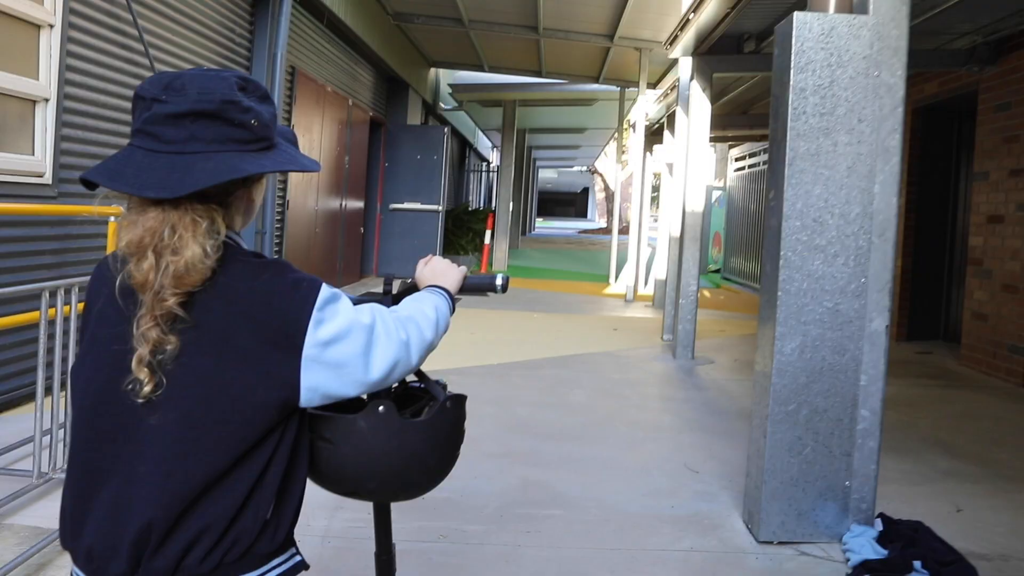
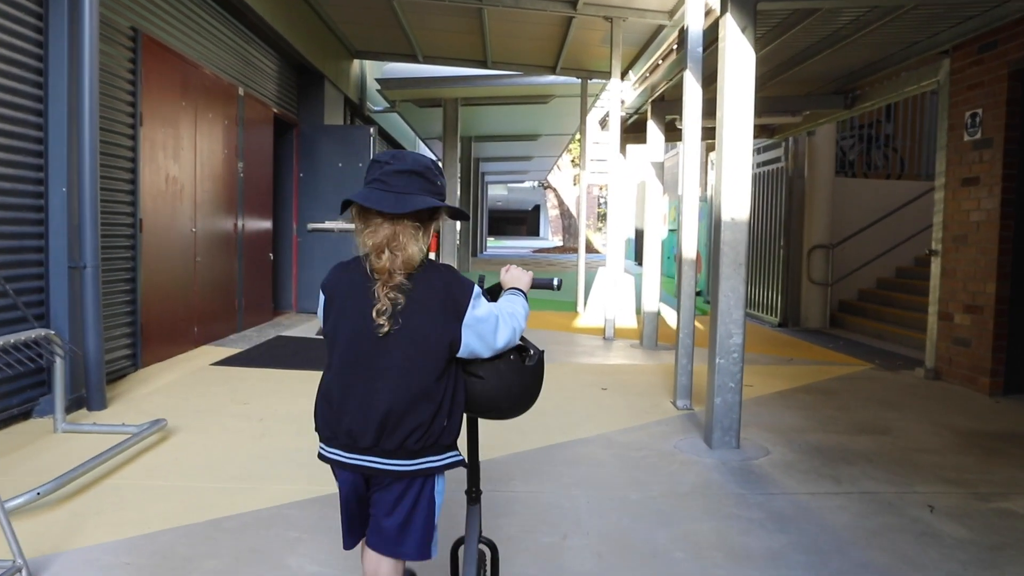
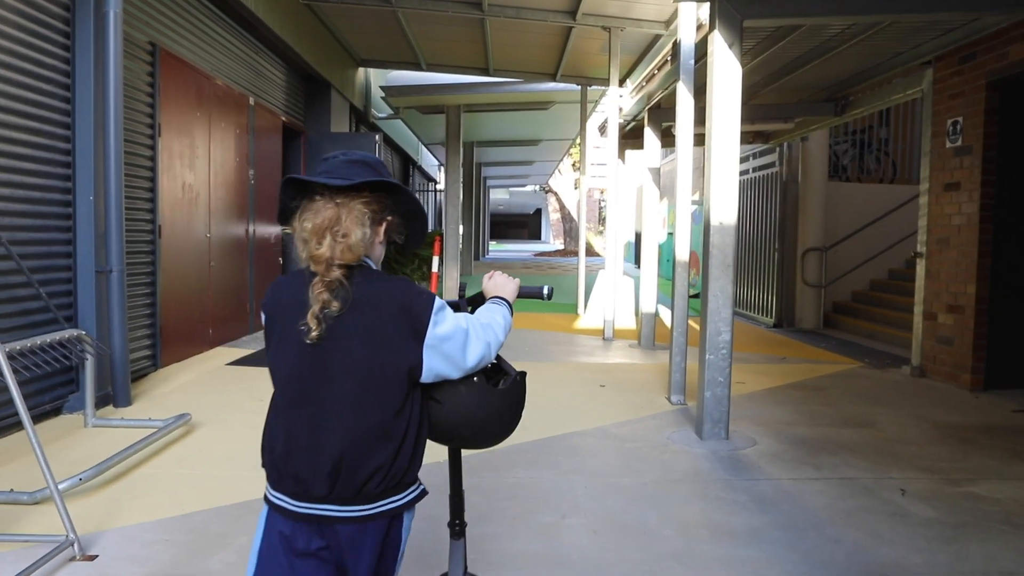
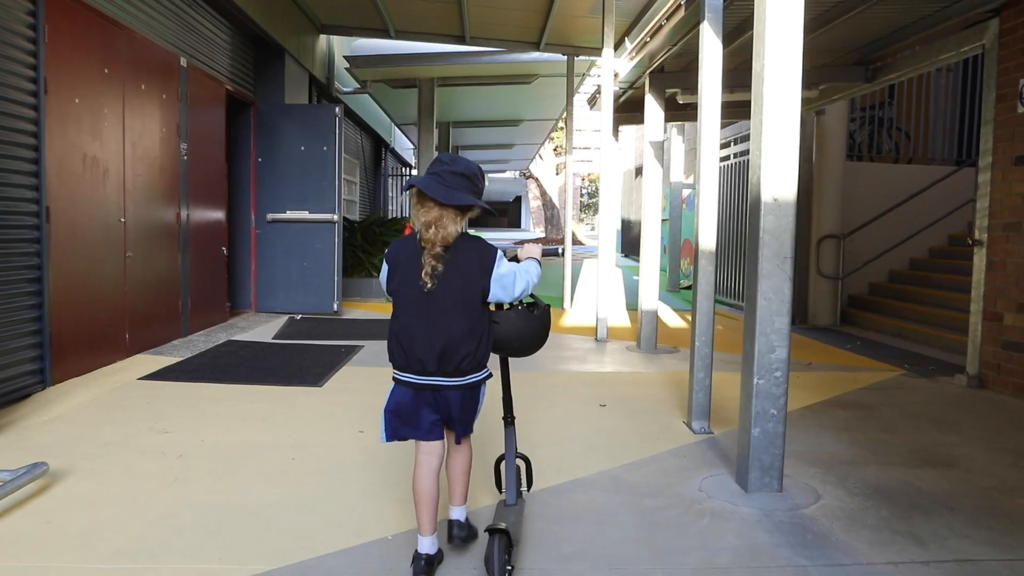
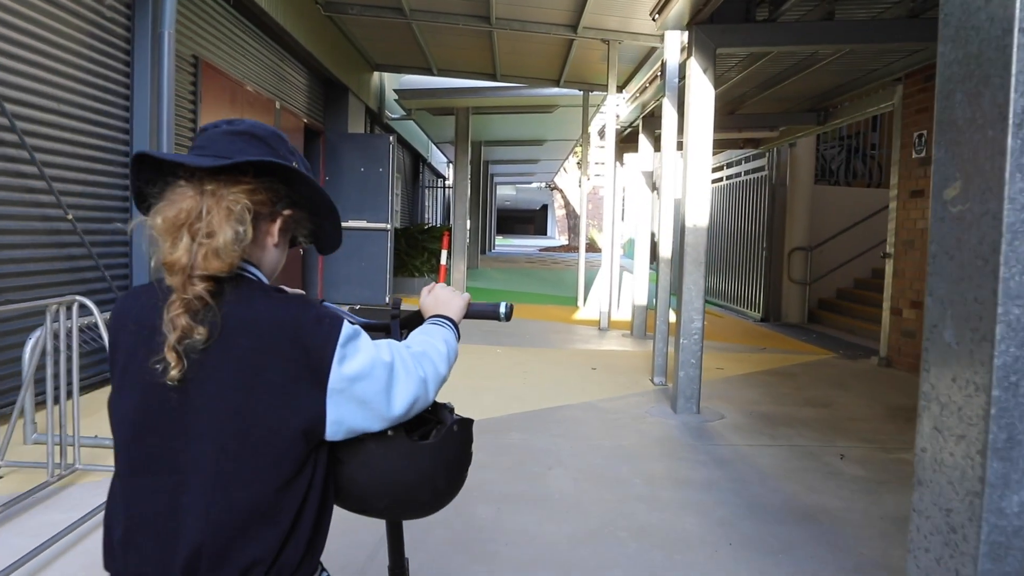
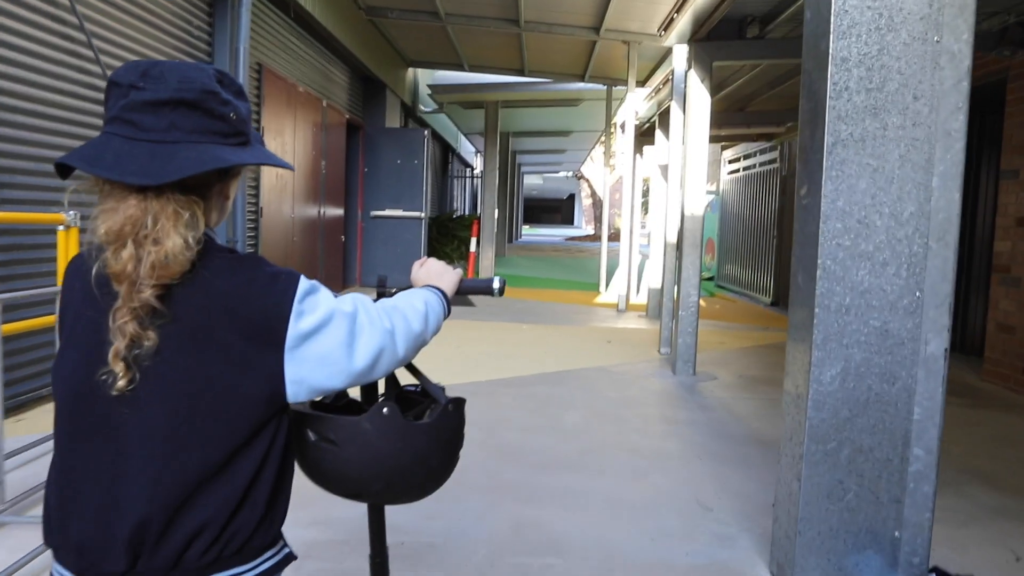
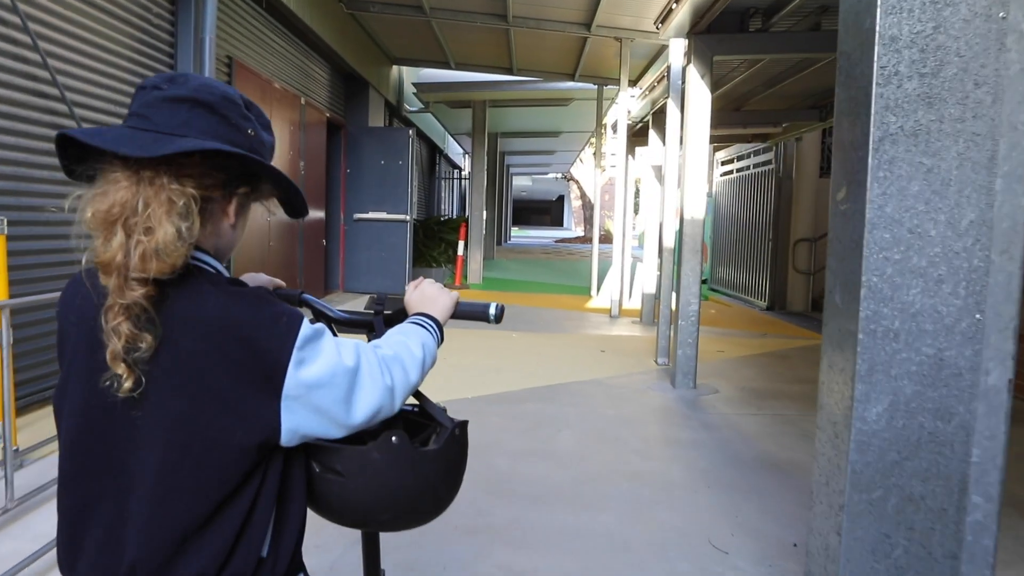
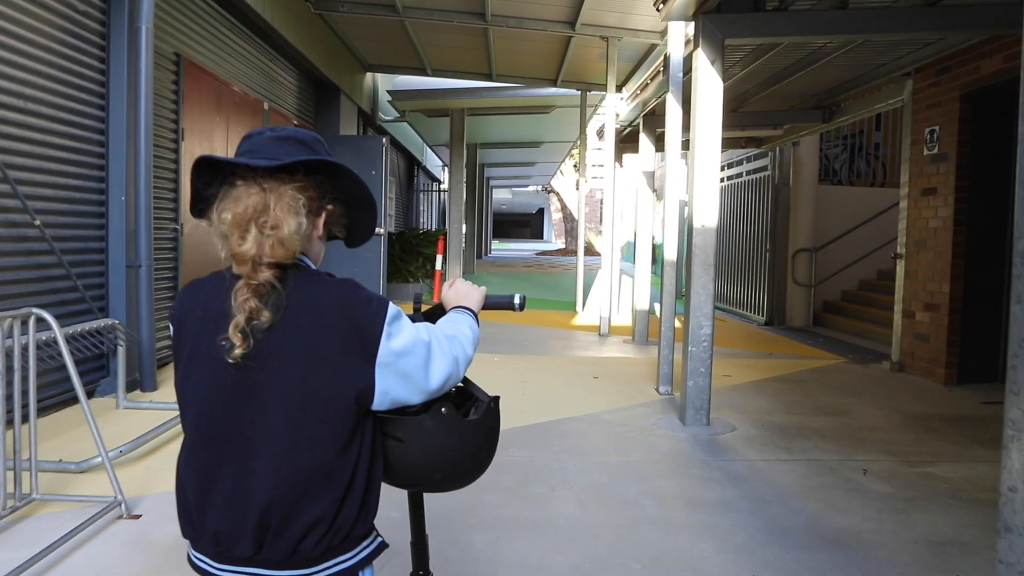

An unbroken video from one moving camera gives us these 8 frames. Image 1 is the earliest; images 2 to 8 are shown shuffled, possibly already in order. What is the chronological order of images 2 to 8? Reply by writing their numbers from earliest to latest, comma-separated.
6, 7, 5, 8, 3, 2, 4
